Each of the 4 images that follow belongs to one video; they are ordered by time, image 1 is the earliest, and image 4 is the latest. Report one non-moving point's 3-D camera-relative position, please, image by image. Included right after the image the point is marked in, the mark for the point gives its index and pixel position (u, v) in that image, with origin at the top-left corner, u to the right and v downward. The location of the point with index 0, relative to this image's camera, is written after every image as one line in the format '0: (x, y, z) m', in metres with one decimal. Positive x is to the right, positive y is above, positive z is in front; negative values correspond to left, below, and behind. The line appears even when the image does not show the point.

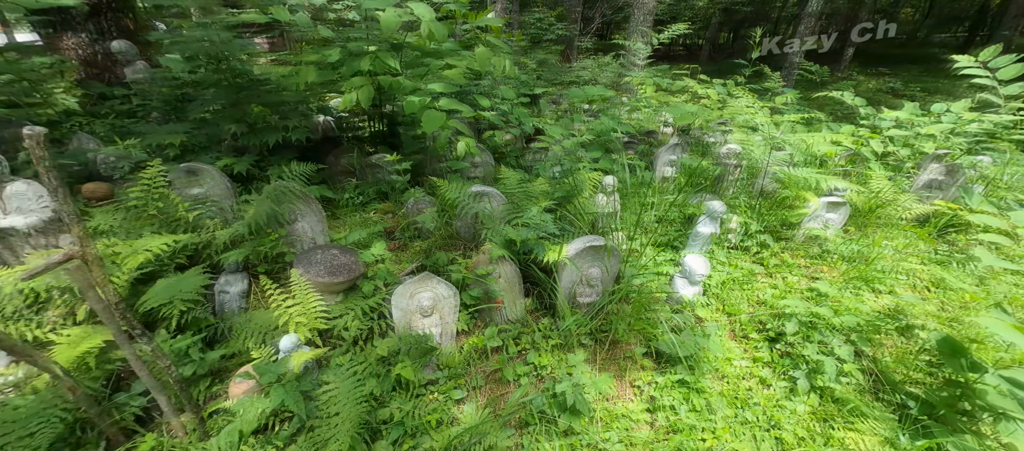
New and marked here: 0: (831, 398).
0: (+1.8, -1.0, +2.2) m
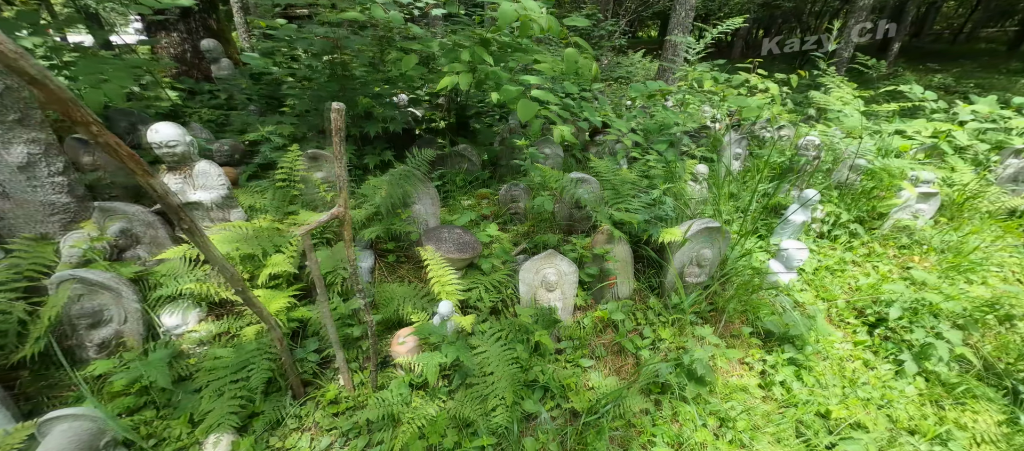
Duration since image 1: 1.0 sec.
0: (+2.4, -0.9, +2.2) m
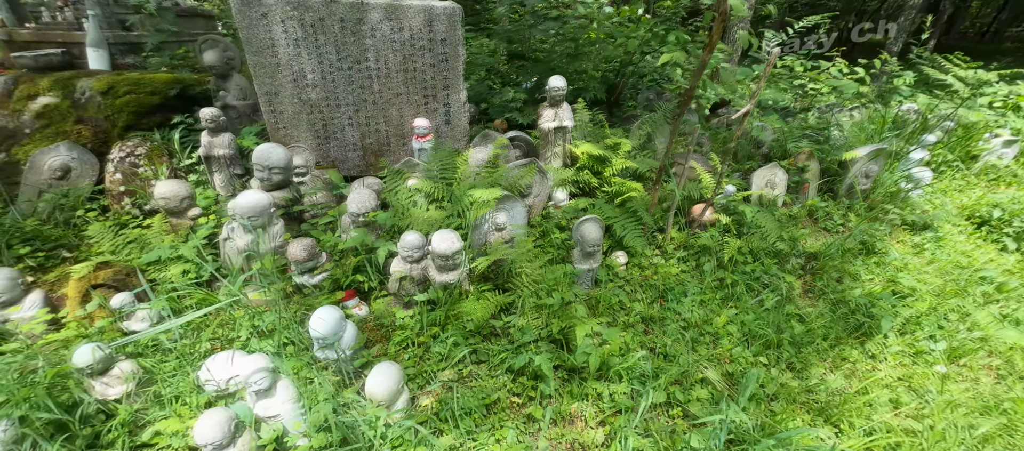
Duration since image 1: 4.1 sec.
0: (+4.4, -0.2, +3.3) m
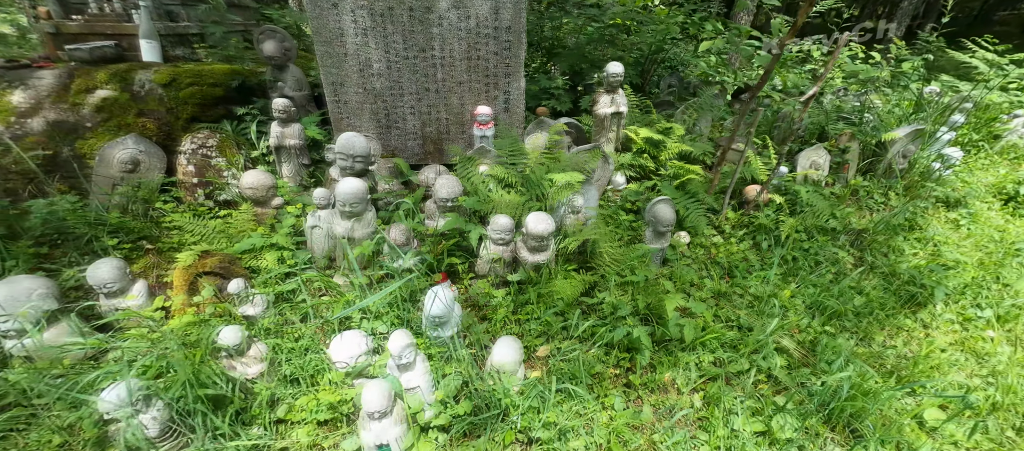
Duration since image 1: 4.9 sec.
0: (+4.9, 0.0, +3.5) m
